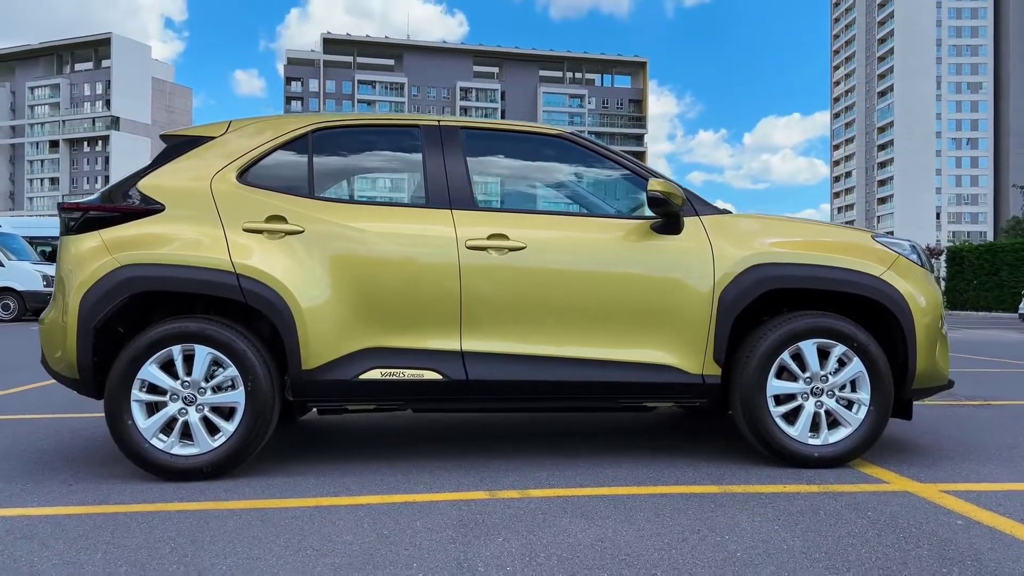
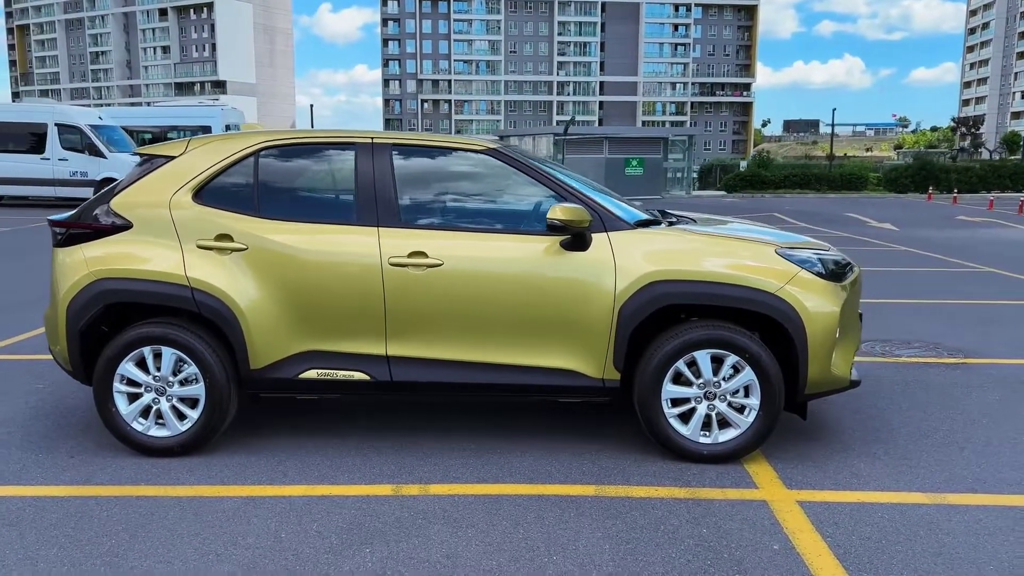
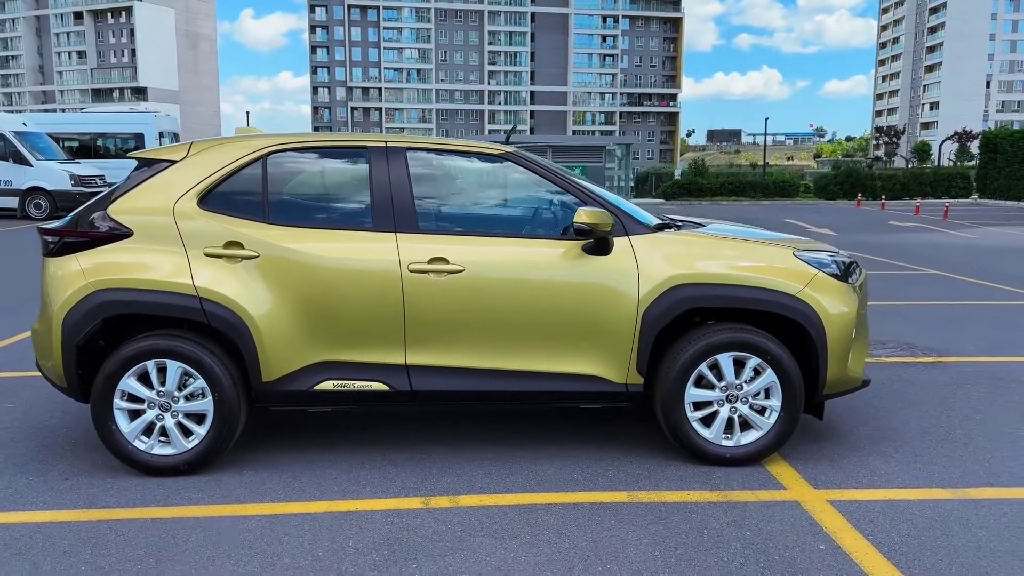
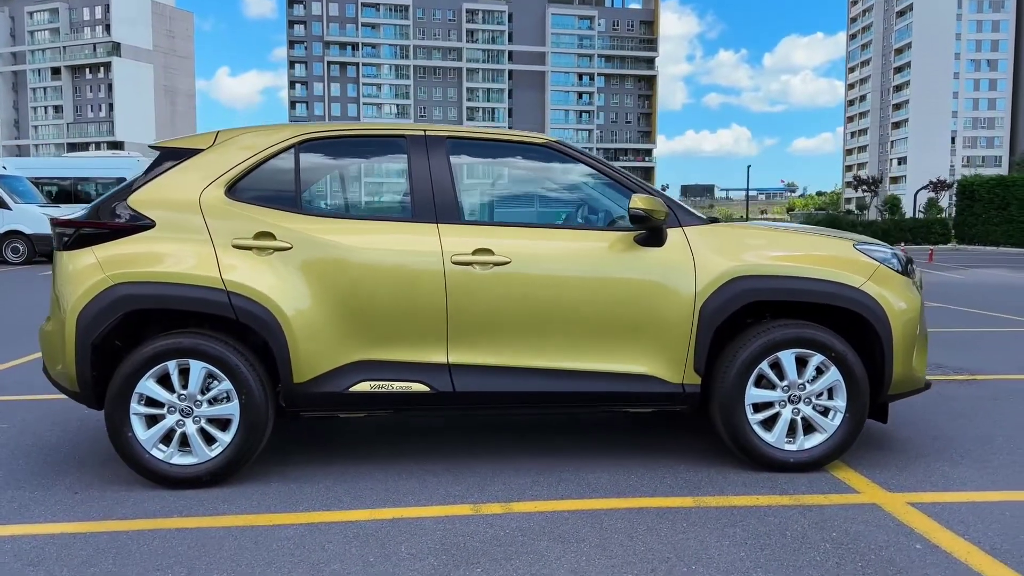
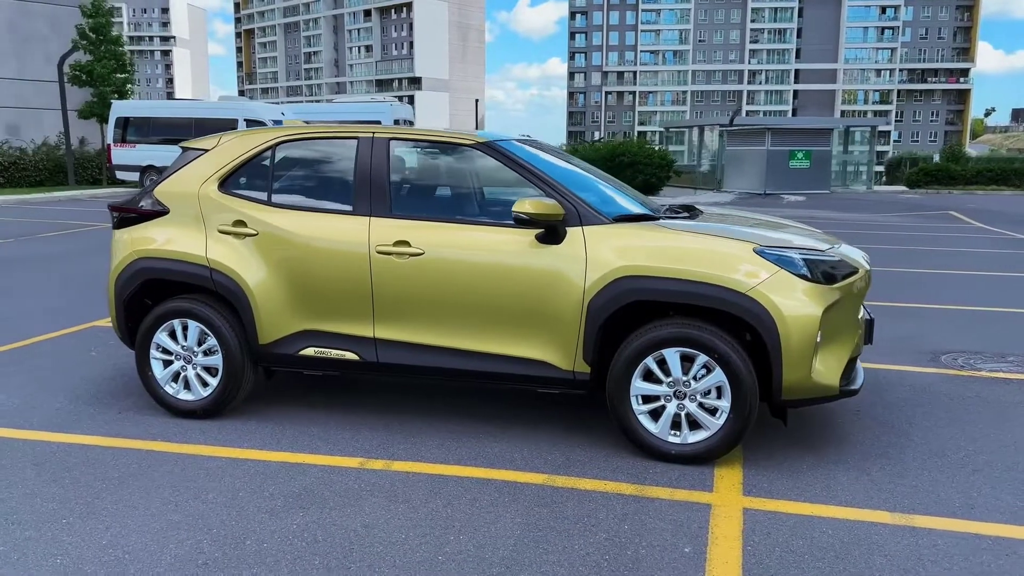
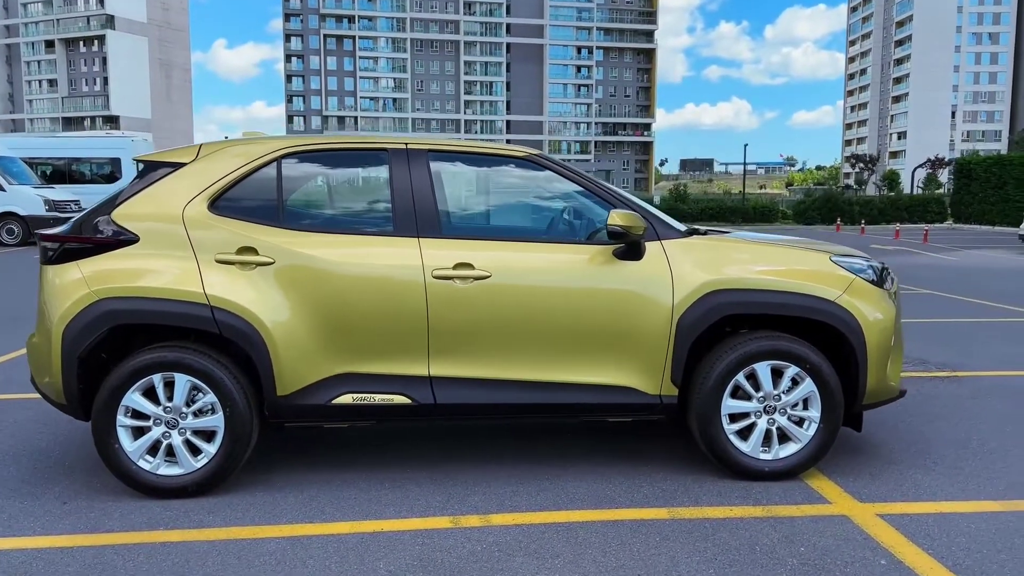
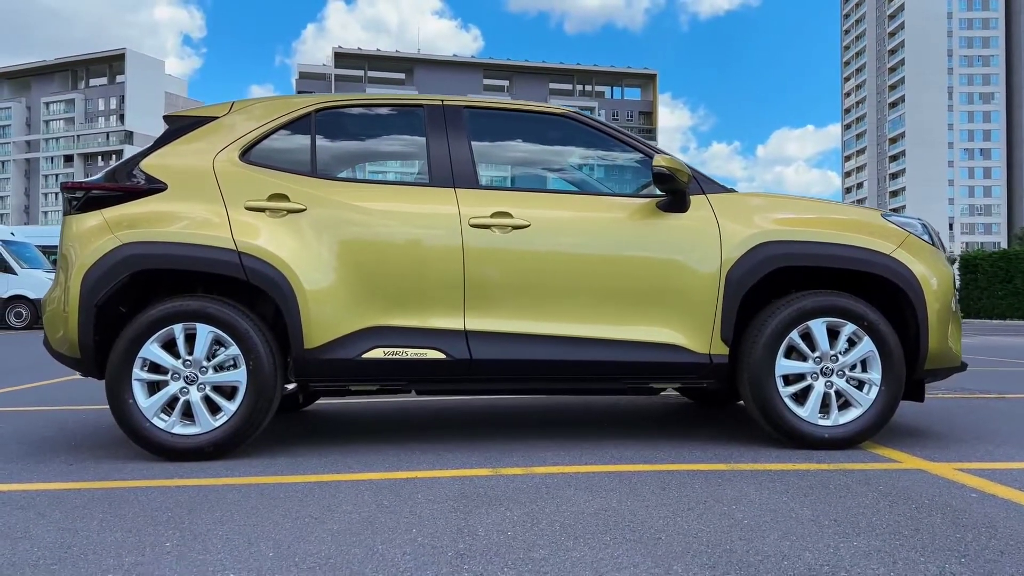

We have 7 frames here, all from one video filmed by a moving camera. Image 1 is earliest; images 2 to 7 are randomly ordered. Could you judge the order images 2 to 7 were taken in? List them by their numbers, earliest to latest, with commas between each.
7, 4, 6, 3, 2, 5
